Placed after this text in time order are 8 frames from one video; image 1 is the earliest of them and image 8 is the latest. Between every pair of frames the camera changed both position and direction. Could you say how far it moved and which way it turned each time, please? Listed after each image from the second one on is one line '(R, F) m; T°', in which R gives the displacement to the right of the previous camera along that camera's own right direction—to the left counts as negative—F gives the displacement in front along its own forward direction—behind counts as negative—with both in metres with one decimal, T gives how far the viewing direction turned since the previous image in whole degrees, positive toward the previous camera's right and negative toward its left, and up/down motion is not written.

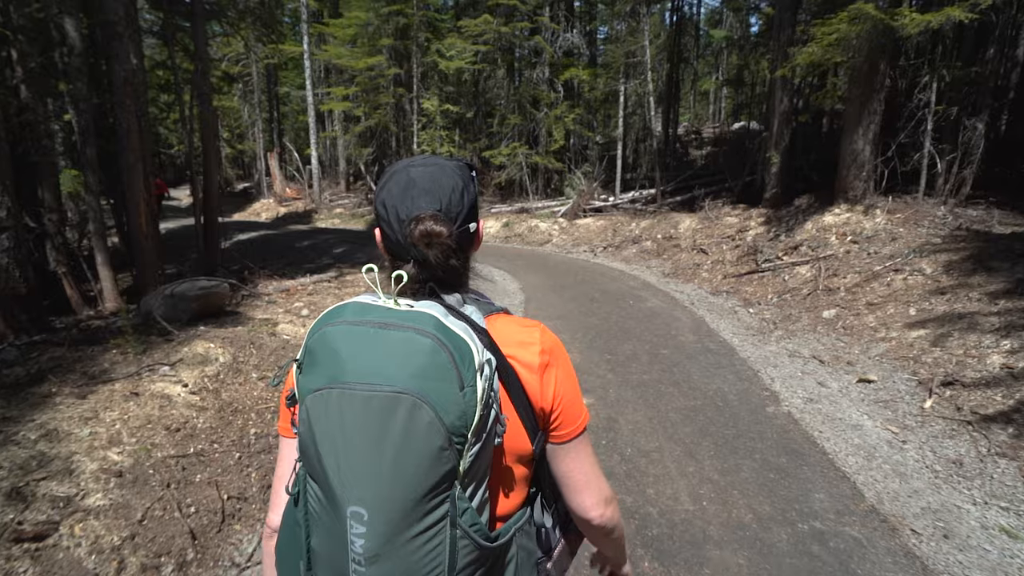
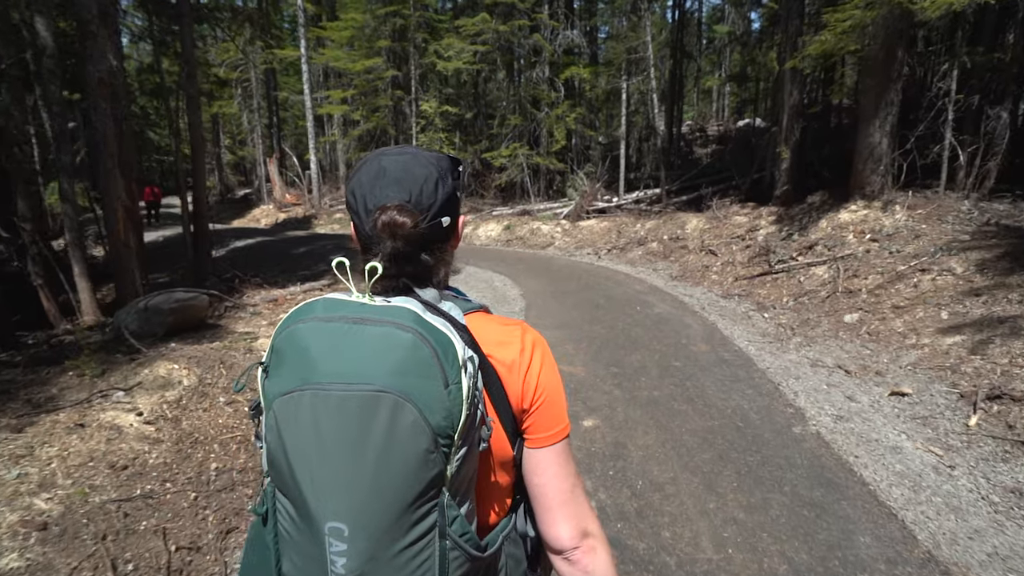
(+0.1, +0.5) m; -1°
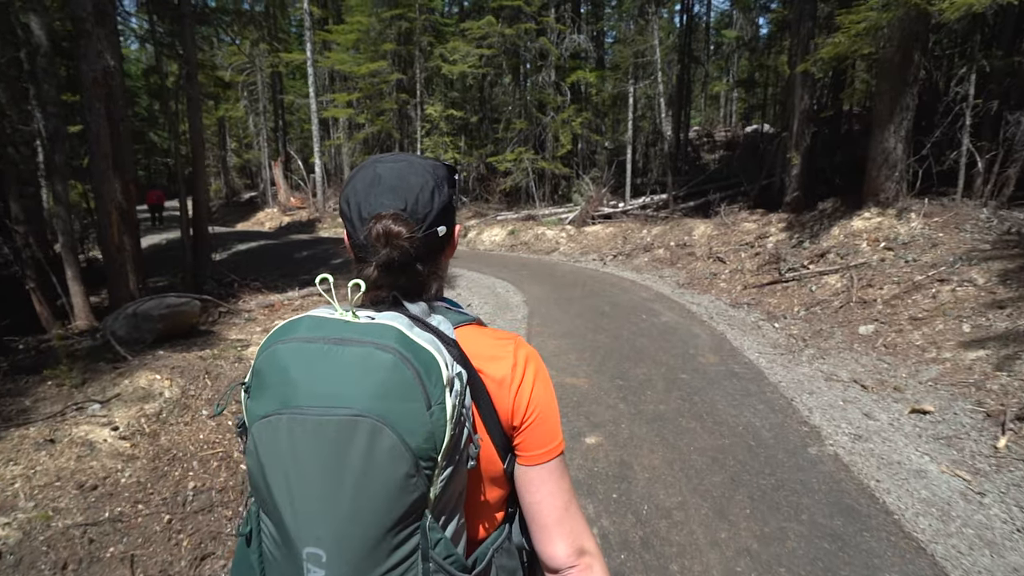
(0.0, +0.2) m; -1°
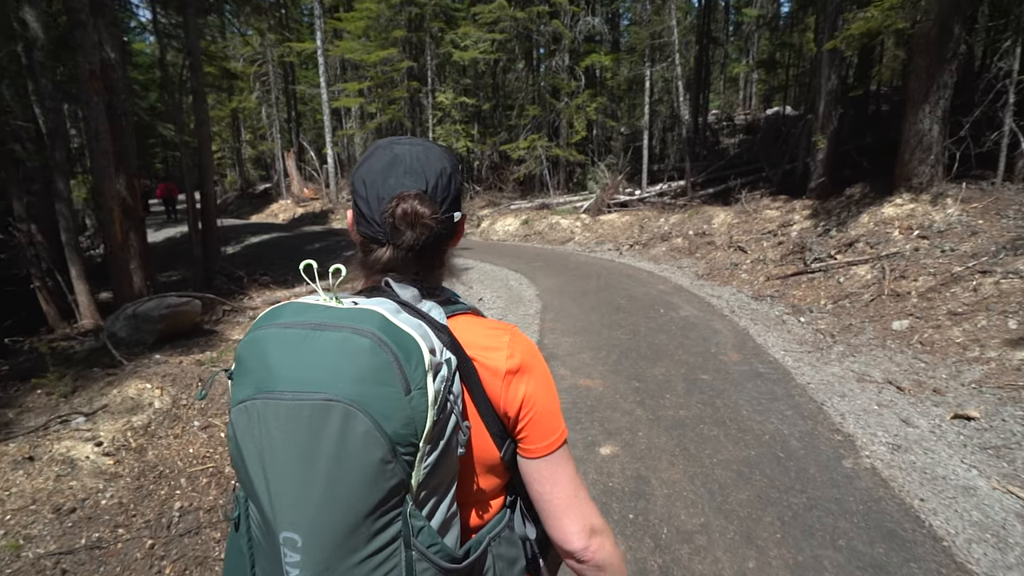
(+0.1, +0.3) m; -2°
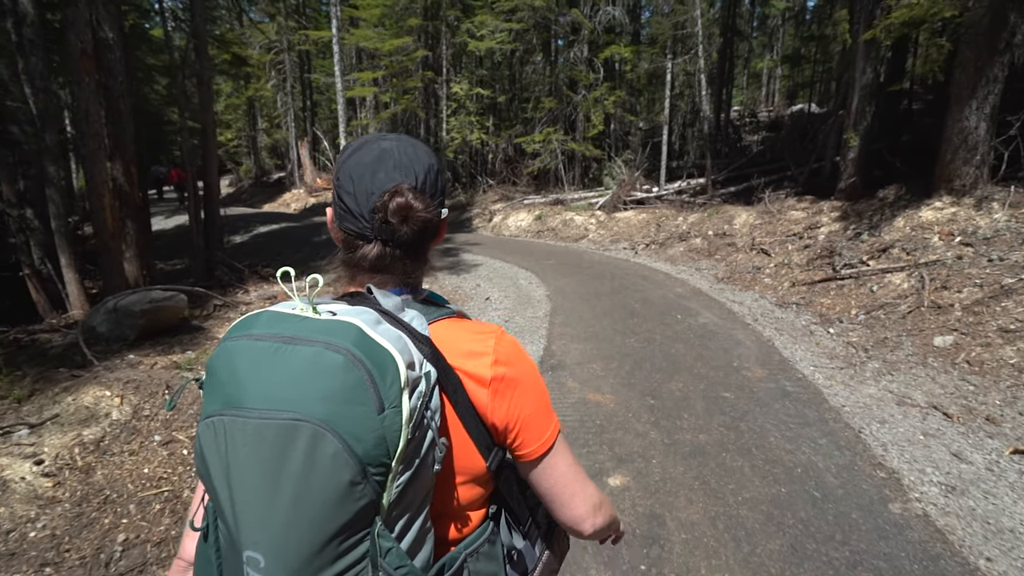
(+0.1, +0.5) m; -1°
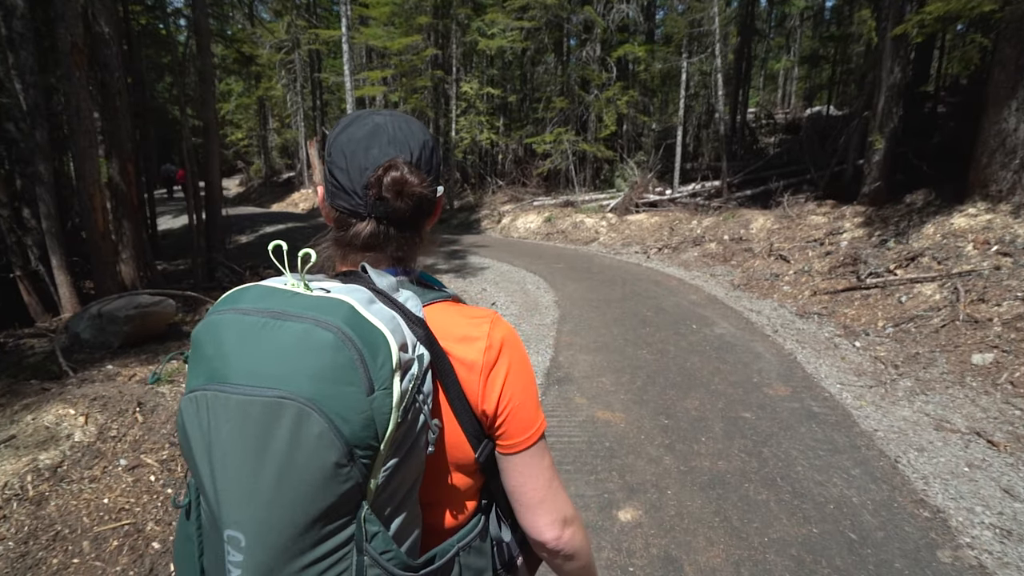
(0.0, +0.4) m; -1°
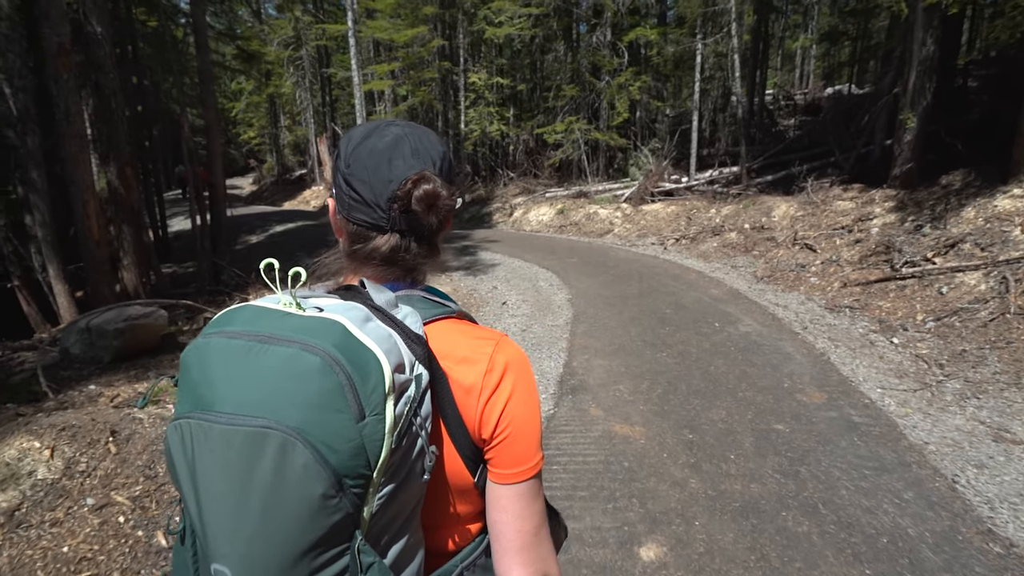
(+0.1, +0.4) m; -2°
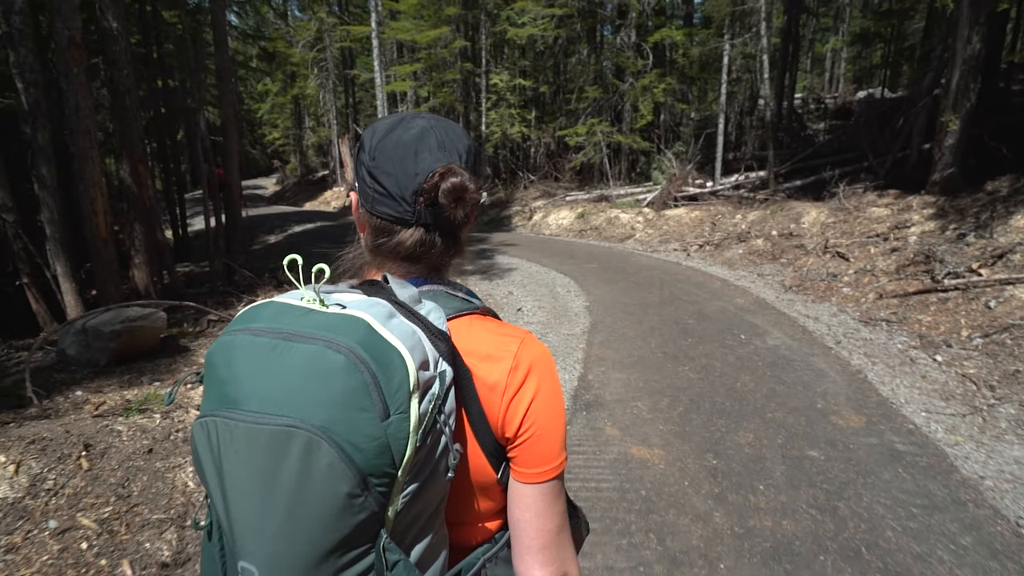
(+0.1, +0.3) m; -2°
